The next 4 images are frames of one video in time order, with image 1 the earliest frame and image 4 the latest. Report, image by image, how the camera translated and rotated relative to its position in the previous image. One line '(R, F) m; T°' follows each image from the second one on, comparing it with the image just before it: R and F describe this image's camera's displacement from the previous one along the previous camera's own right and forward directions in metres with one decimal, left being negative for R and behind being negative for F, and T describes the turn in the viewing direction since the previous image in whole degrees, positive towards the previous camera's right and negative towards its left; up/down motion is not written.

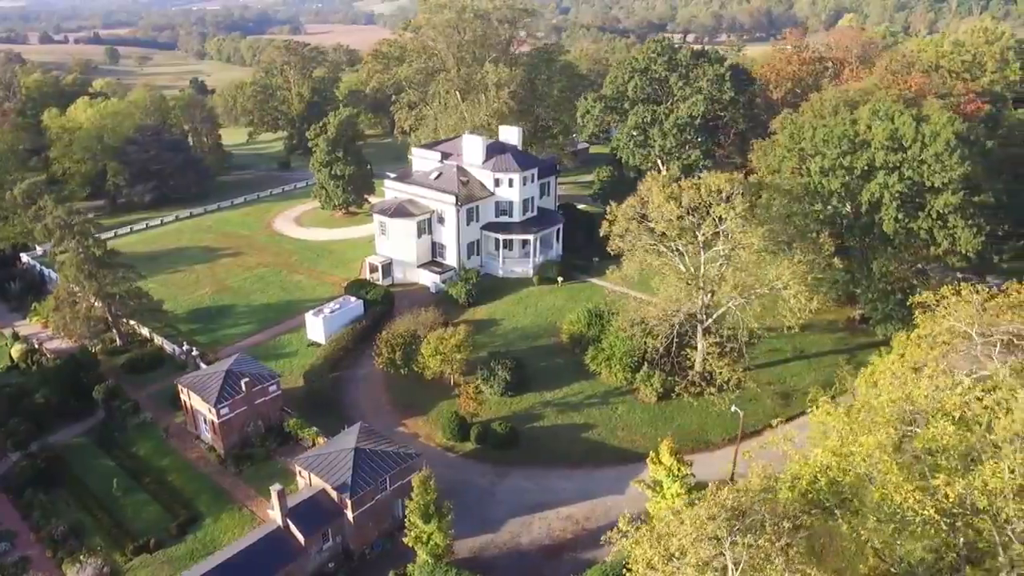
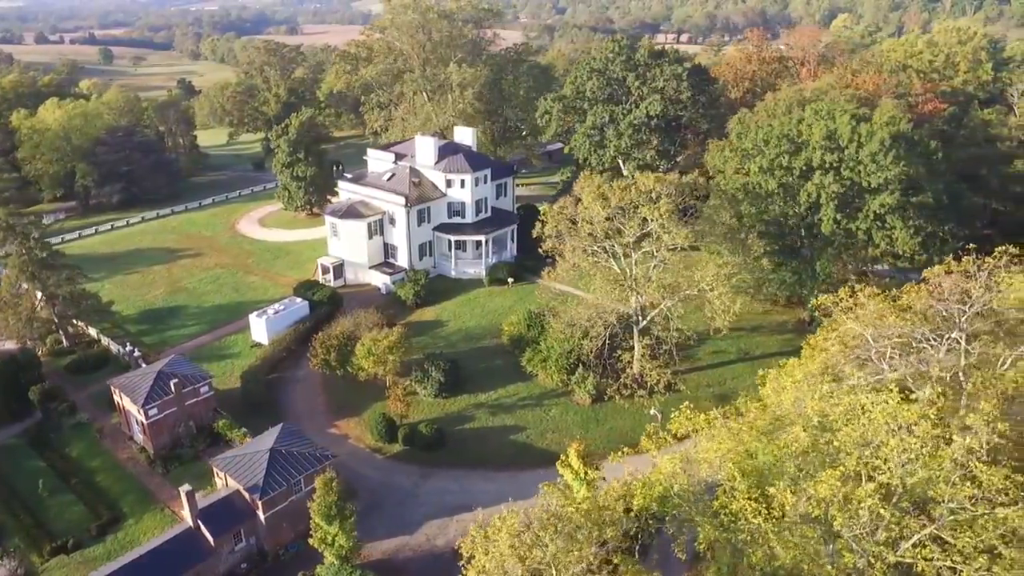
(+3.9, 0.0) m; 0°
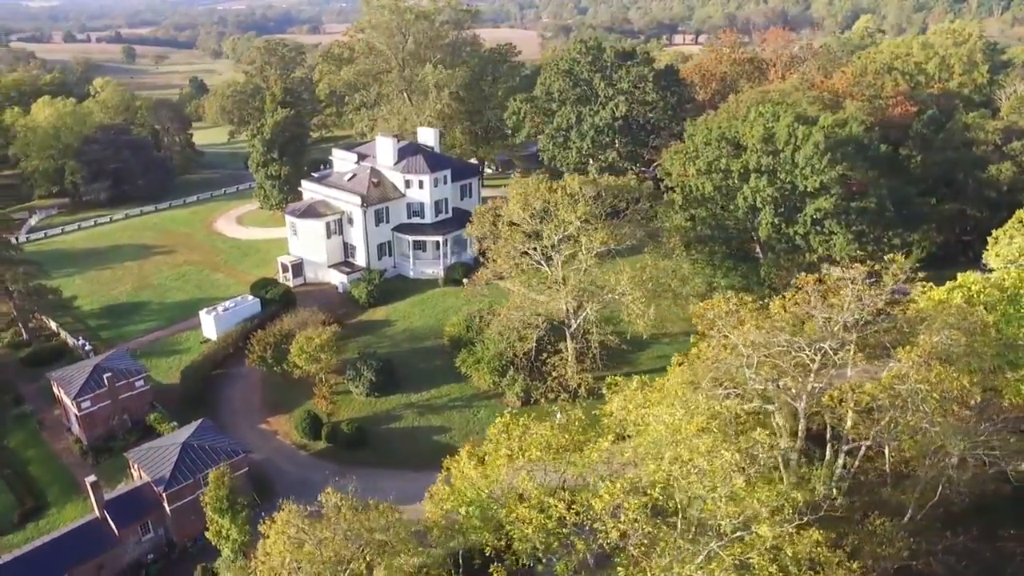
(+5.3, 0.0) m; -2°
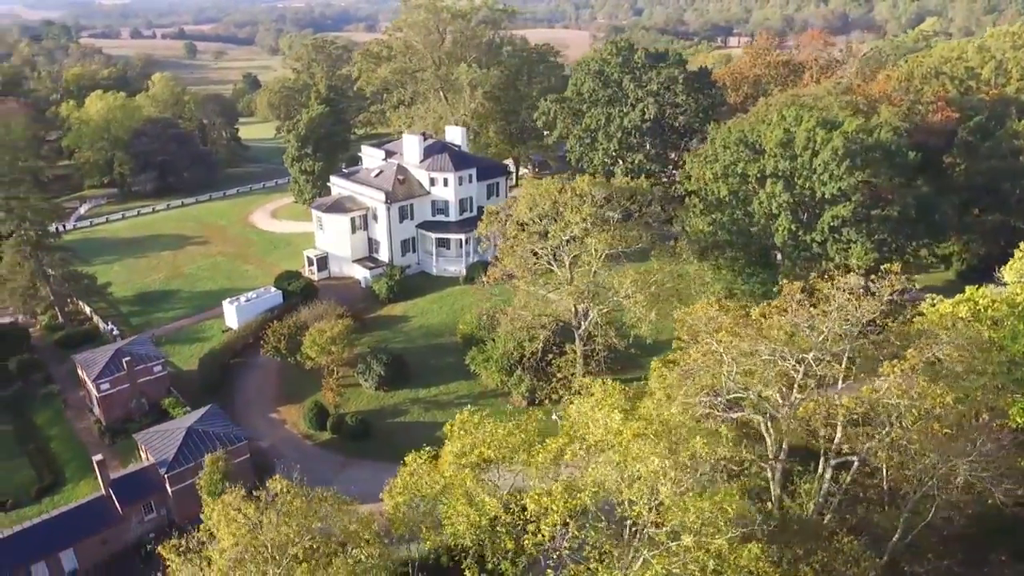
(+2.3, +0.1) m; -4°
